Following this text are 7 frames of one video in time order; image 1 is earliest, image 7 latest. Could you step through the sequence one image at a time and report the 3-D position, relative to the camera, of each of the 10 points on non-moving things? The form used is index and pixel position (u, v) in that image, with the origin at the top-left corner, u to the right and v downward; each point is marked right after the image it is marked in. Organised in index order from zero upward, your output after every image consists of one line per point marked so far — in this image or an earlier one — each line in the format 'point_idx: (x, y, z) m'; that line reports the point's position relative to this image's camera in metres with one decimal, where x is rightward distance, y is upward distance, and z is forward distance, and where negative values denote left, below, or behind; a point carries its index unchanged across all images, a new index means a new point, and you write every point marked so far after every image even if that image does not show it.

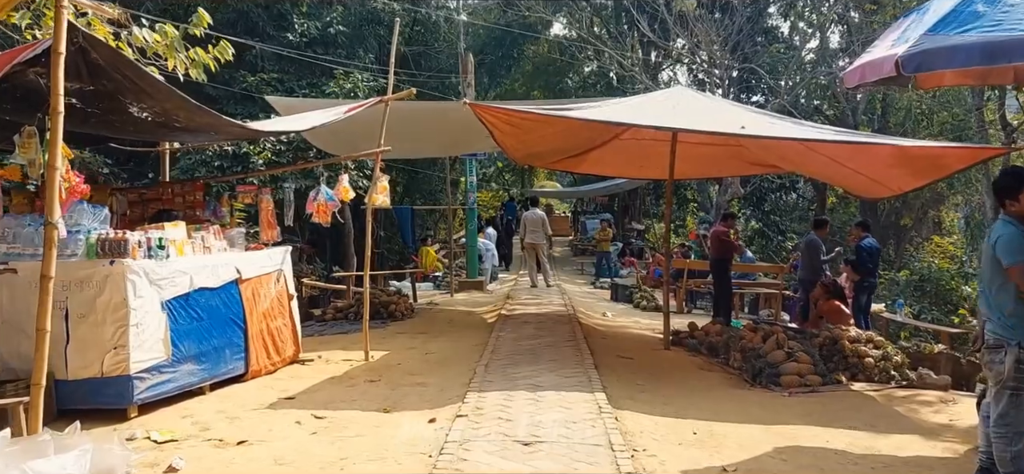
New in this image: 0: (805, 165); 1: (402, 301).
0: (+3.4, +0.8, +8.4) m
1: (-1.6, -1.0, +10.7) m
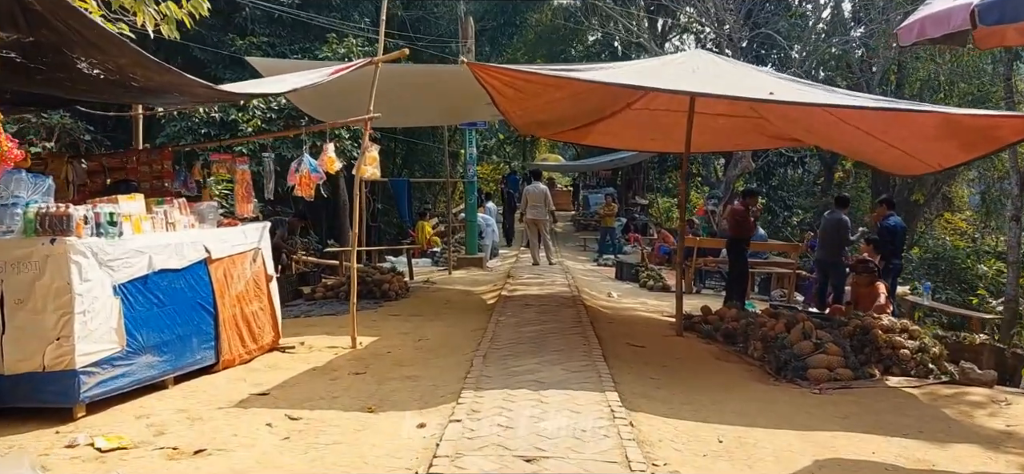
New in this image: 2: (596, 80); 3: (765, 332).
0: (+3.4, +1.1, +7.7) m
1: (-1.6, -0.6, +10.1) m
2: (+0.7, +1.3, +5.9) m
3: (+2.3, -0.9, +6.6) m
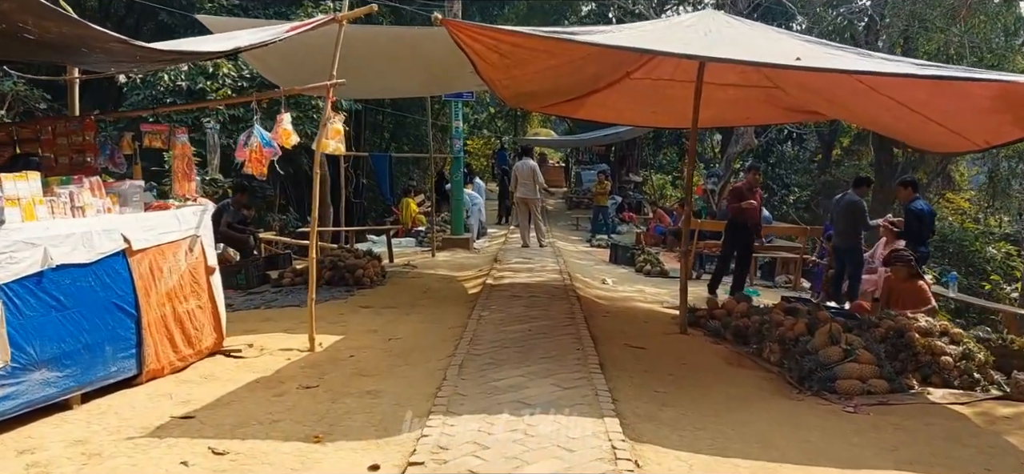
0: (+3.3, +1.2, +6.9) m
1: (-1.8, -0.4, +9.2) m
2: (+0.6, +1.4, +5.0) m
3: (+2.2, -0.8, +5.8) m
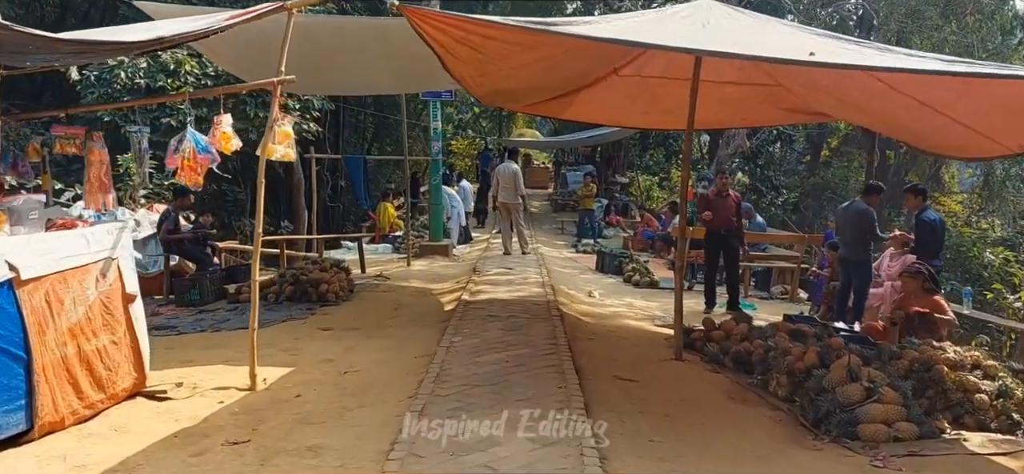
0: (+3.1, +1.1, +6.2) m
1: (-2.1, -0.5, +8.5) m
2: (+0.4, +1.2, +4.3) m
3: (+2.0, -0.9, +5.1) m
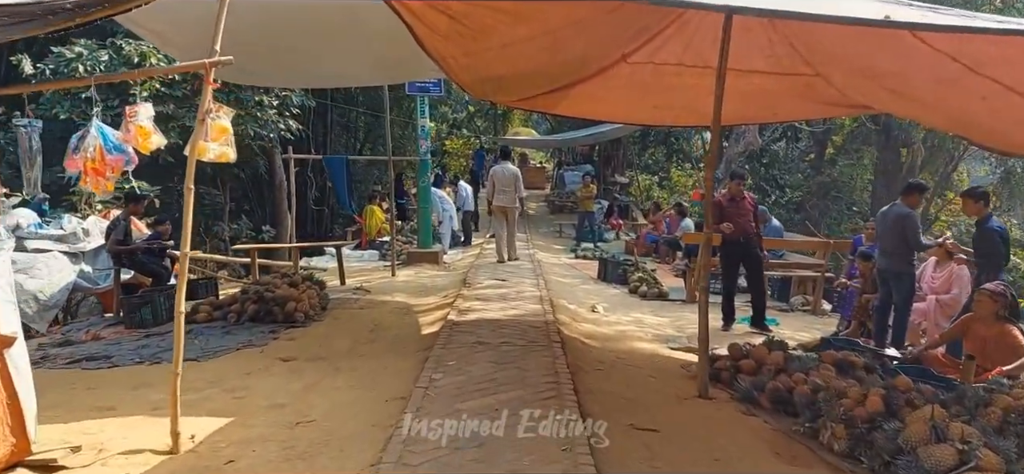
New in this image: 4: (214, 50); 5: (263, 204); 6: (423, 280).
0: (+3.0, +1.0, +5.2) m
1: (-2.1, -0.6, +7.5) m
2: (+0.3, +1.1, +3.3) m
3: (+1.9, -1.0, +4.2) m
4: (-1.7, +1.1, +4.3) m
5: (-5.3, +0.7, +15.5) m
6: (-1.2, -0.6, +10.2) m
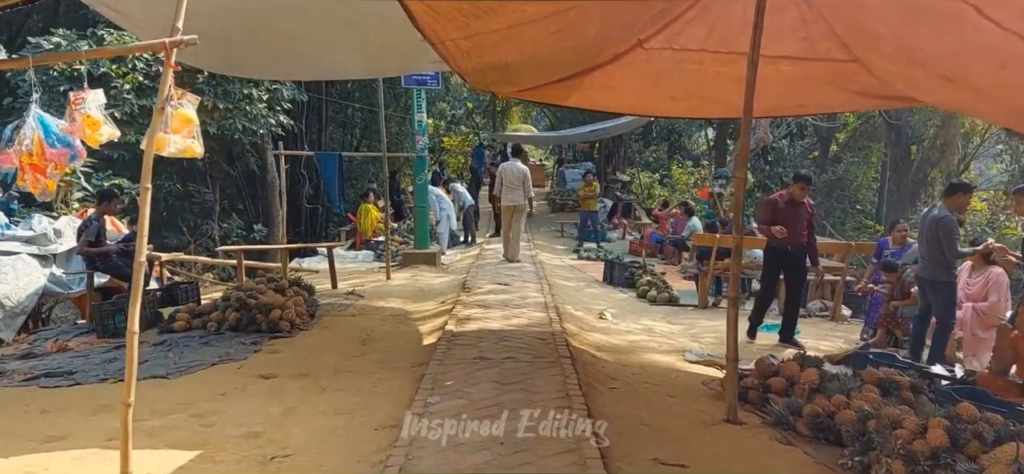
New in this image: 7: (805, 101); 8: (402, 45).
0: (+3.0, +1.0, +4.7) m
1: (-2.1, -0.6, +6.9) m
2: (+0.4, +1.1, +2.8) m
3: (+2.0, -1.0, +3.6) m
4: (-1.7, +1.1, +3.7) m
5: (-5.3, +0.7, +14.9) m
6: (-1.2, -0.6, +9.7) m
7: (+2.5, +1.2, +6.2) m
8: (-1.1, +1.8, +7.2) m
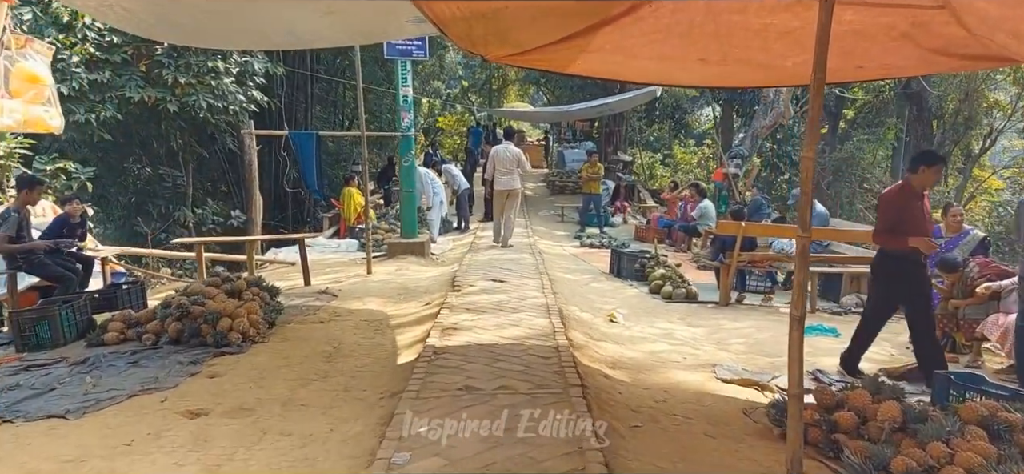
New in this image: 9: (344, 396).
0: (+3.0, +1.0, +3.5) m
1: (-2.1, -0.6, +5.8) m
2: (+0.3, +1.1, +1.6) m
3: (+2.0, -1.0, +2.5) m
4: (-1.7, +1.0, +2.6) m
5: (-5.4, +0.9, +13.8) m
6: (-1.3, -0.5, +8.6) m
7: (+2.5, +1.2, +5.1) m
8: (-1.1, +1.9, +6.1) m
9: (-1.0, -0.9, +4.4) m
